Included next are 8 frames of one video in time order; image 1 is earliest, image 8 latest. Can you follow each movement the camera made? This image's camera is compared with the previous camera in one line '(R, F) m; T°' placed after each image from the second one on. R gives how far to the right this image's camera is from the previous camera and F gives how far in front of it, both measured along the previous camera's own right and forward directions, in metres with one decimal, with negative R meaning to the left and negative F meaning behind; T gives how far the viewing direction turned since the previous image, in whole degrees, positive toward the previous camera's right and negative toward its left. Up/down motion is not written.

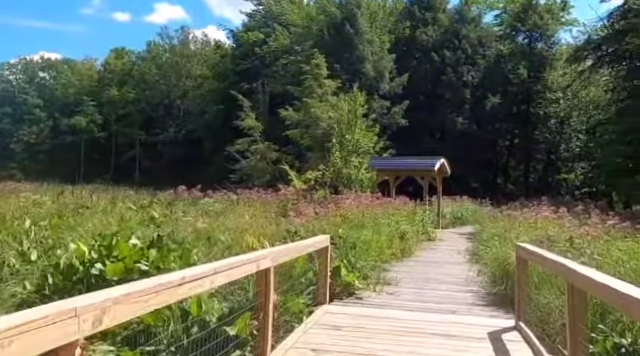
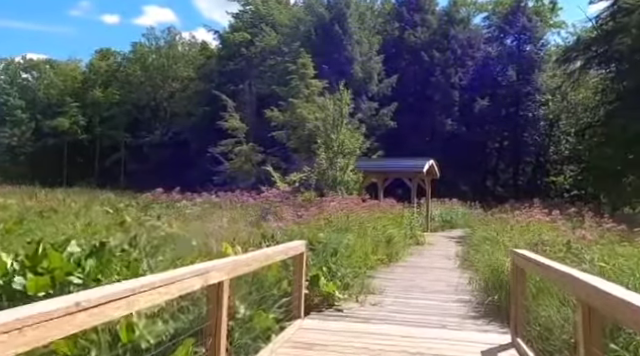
(+0.2, +0.6) m; +1°
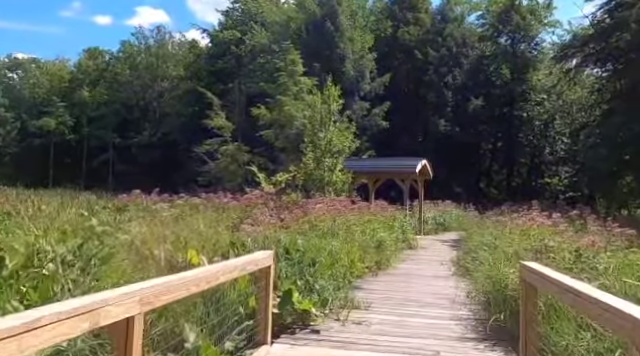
(+0.2, +0.8) m; +1°
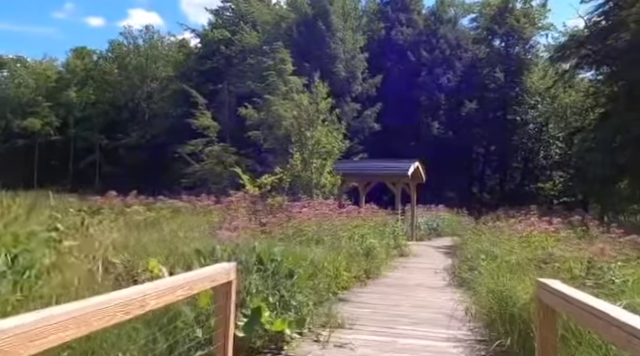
(+0.1, +0.7) m; +1°
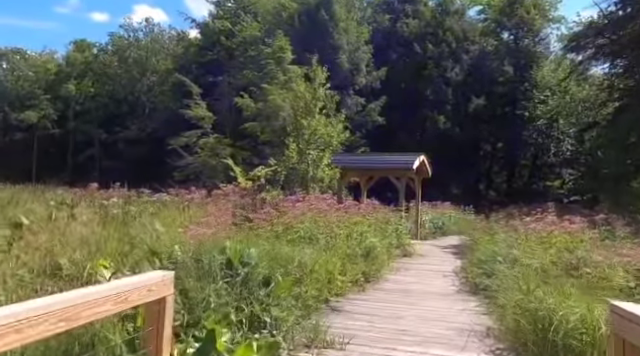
(+0.2, +1.0) m; 0°
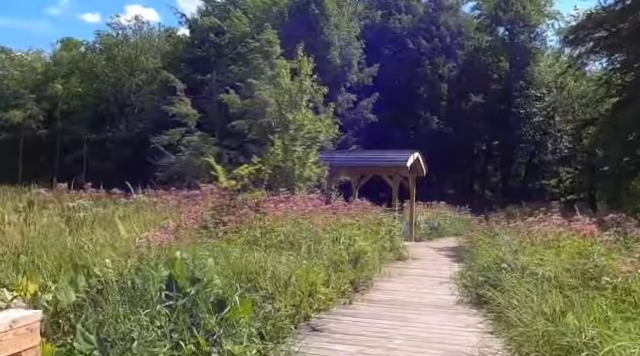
(+0.2, +0.9) m; +1°
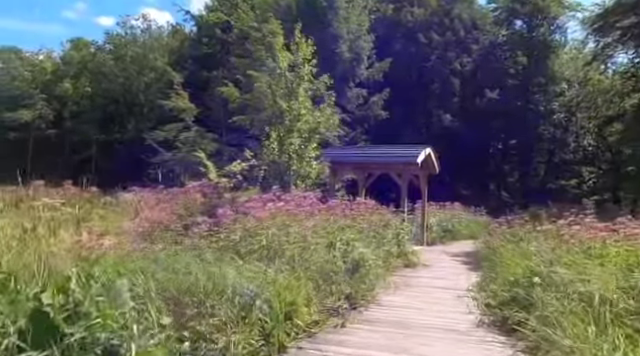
(+0.3, +1.2) m; -2°
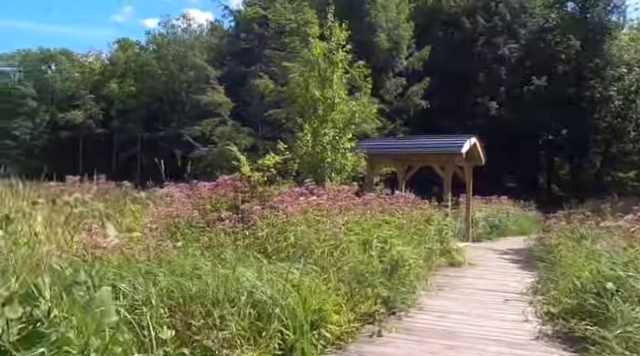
(+0.1, +0.6) m; -5°
